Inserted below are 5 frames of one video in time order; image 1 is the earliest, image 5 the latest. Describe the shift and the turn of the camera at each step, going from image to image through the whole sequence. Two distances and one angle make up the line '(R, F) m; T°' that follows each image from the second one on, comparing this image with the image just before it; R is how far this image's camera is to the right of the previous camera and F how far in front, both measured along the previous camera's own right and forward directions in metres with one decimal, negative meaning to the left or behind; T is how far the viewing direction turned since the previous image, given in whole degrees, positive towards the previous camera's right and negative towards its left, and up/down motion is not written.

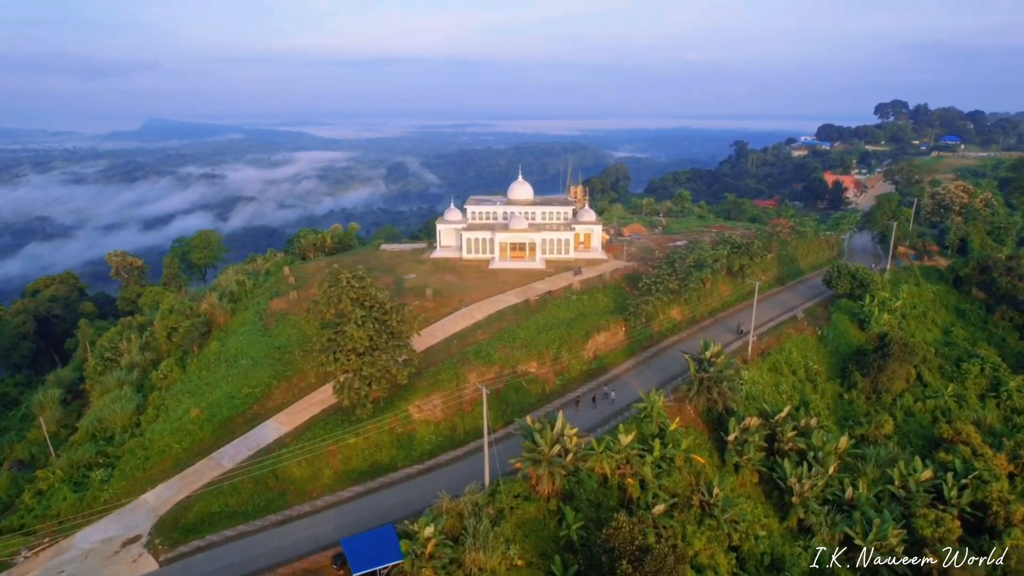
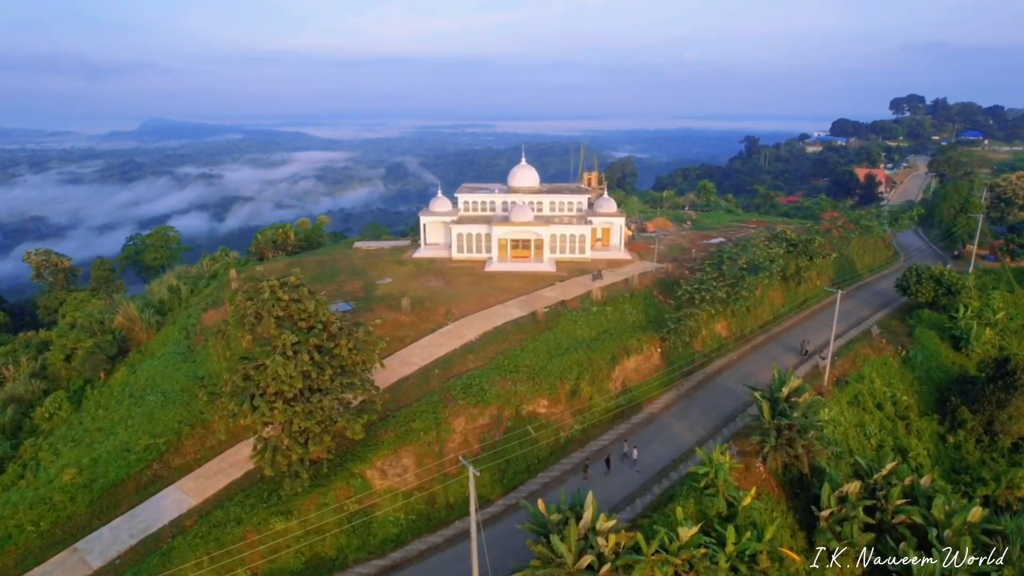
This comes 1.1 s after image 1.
(-0.1, +9.3) m; 0°
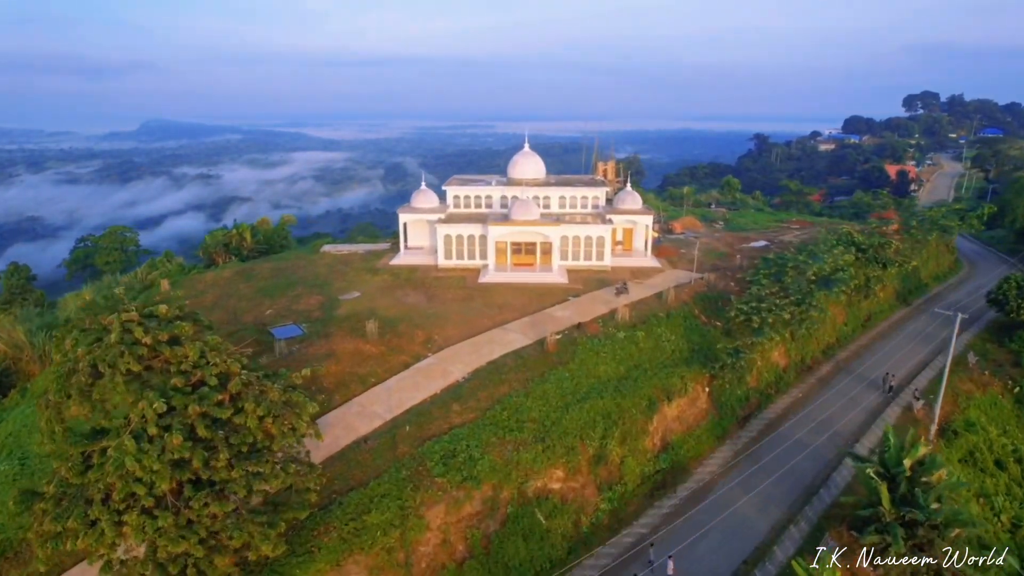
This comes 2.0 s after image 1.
(0.0, +7.7) m; 0°
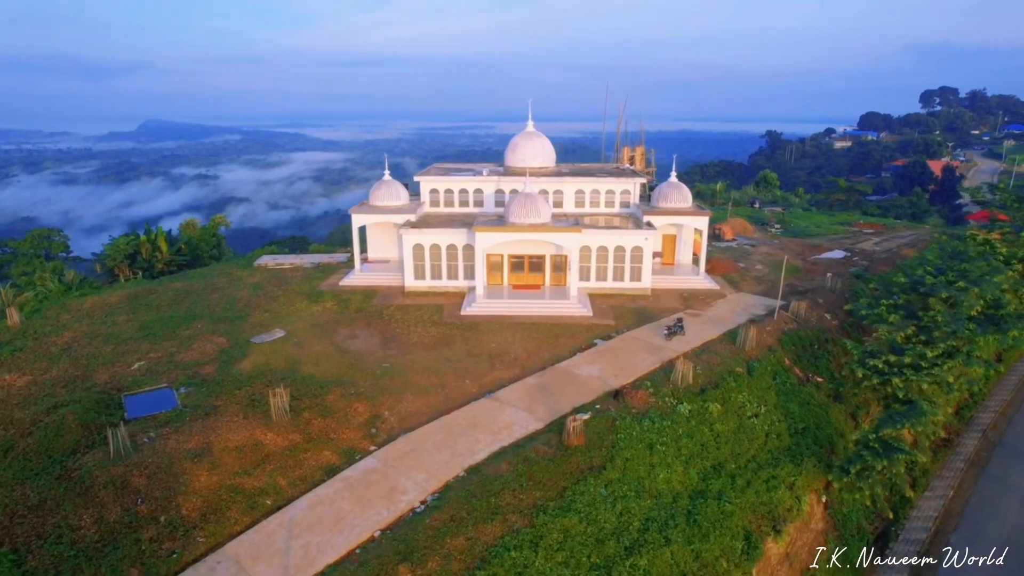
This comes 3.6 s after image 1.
(0.0, +9.2) m; 0°
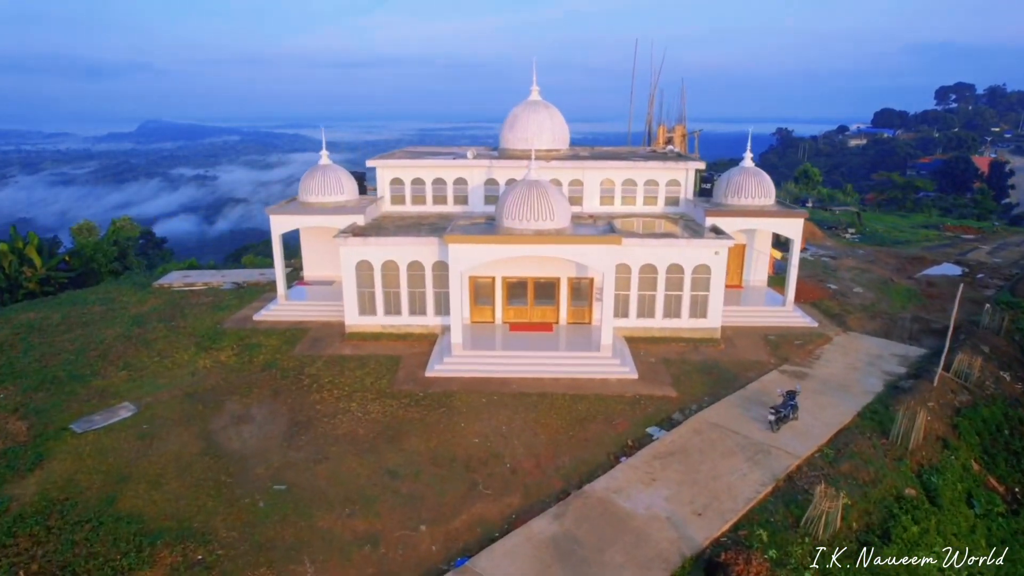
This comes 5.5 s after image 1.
(+0.1, +7.6) m; 0°
